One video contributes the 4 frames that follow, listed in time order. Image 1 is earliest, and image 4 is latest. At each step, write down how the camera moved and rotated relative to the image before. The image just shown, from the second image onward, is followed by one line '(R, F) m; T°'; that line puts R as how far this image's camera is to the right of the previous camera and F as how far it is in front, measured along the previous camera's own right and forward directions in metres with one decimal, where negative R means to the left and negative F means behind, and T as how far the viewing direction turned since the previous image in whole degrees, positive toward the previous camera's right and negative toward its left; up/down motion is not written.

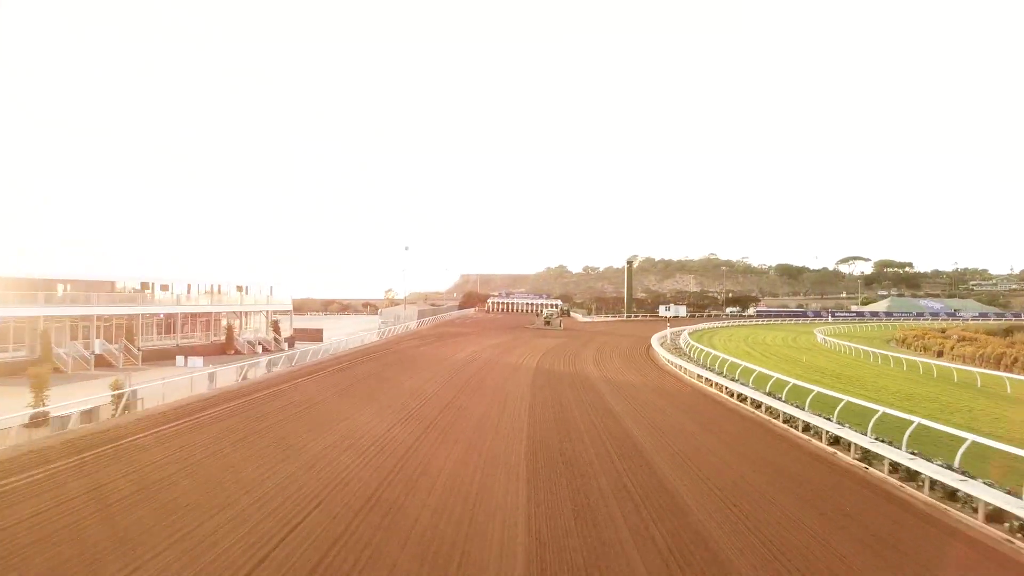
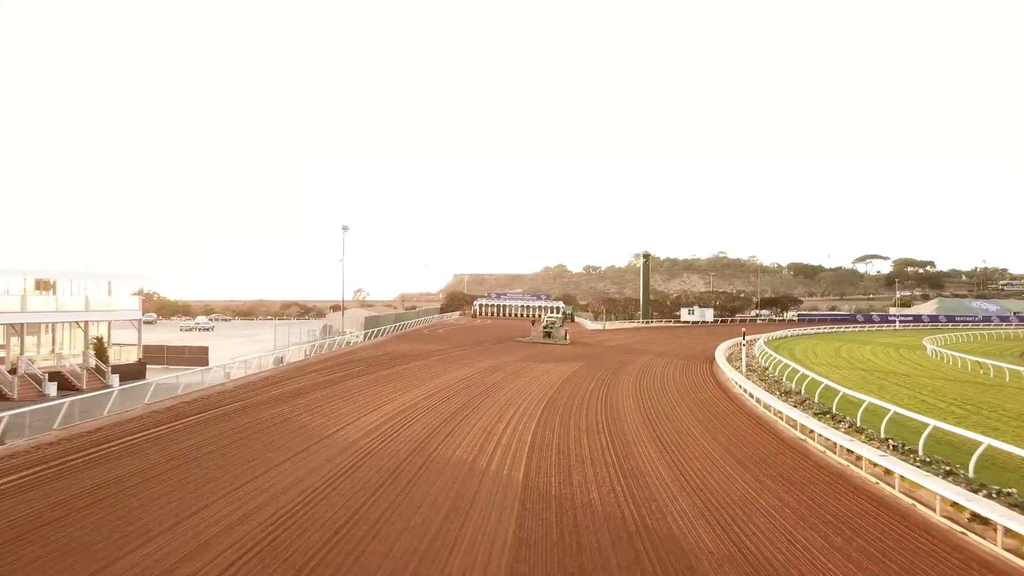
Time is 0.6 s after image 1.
(+0.7, +11.5) m; 0°
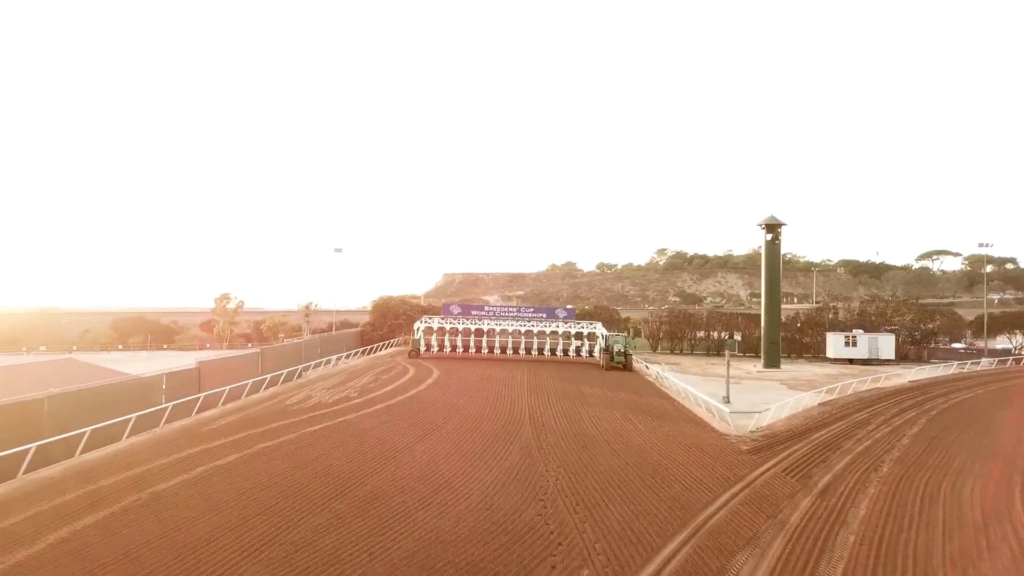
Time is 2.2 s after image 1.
(+1.0, +27.8) m; 0°
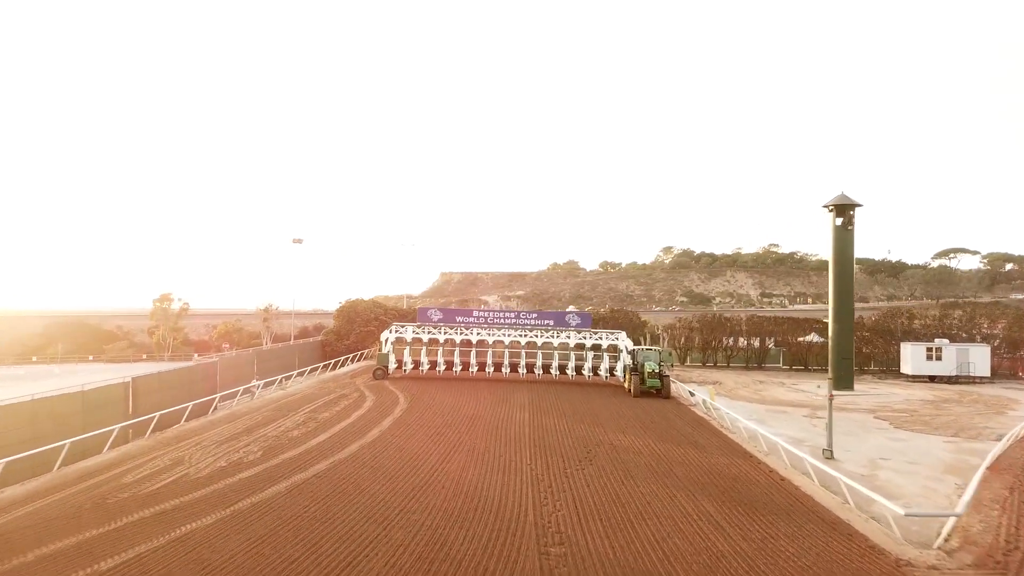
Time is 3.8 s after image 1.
(+0.1, +5.8) m; 0°
